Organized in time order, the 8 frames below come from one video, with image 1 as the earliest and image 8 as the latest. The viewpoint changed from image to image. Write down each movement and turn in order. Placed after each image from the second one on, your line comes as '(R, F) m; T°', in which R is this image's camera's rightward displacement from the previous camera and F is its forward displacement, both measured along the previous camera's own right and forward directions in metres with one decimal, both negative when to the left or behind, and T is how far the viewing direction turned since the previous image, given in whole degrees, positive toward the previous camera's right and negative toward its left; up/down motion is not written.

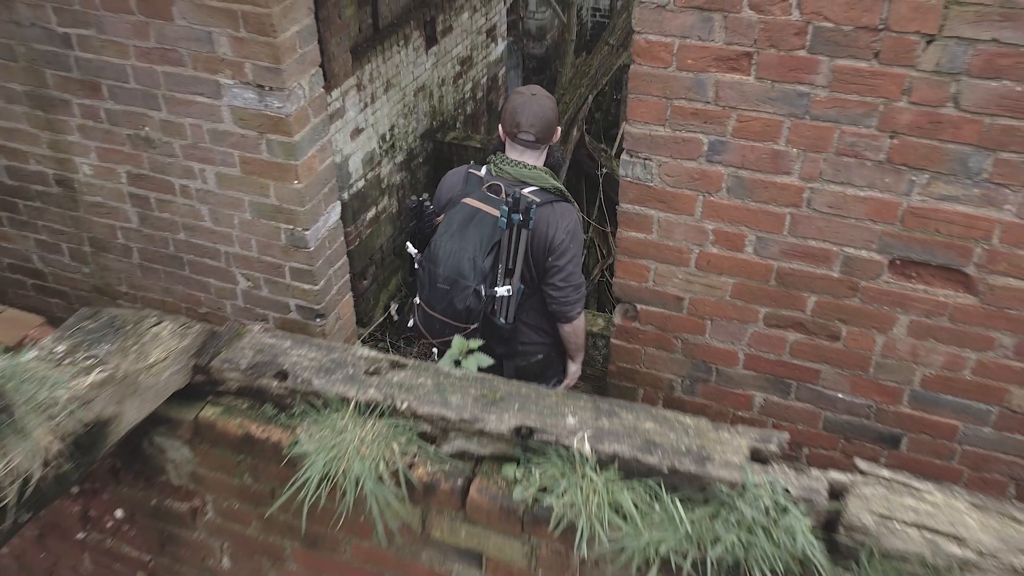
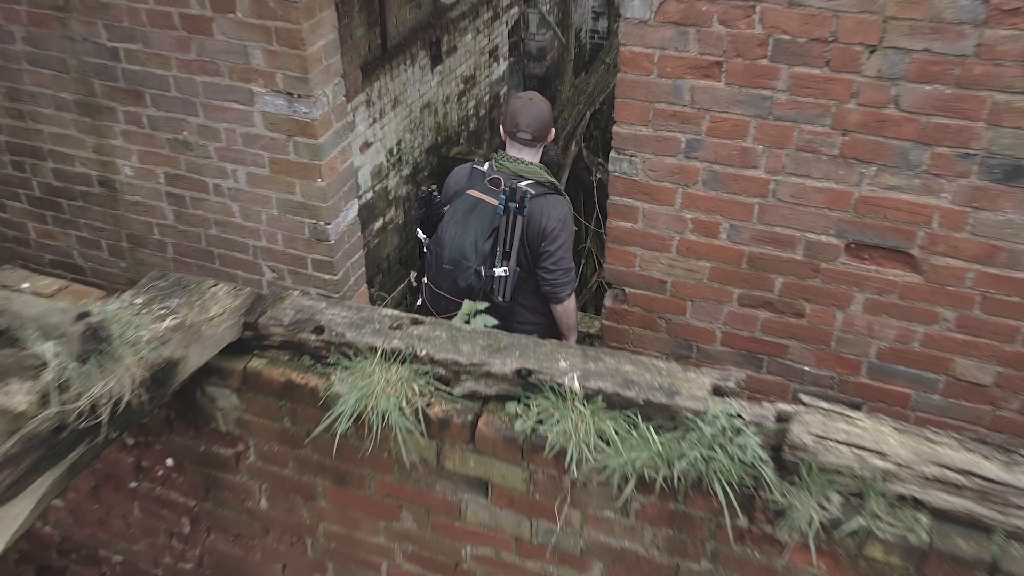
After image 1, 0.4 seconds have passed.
(0.0, -0.2) m; 0°
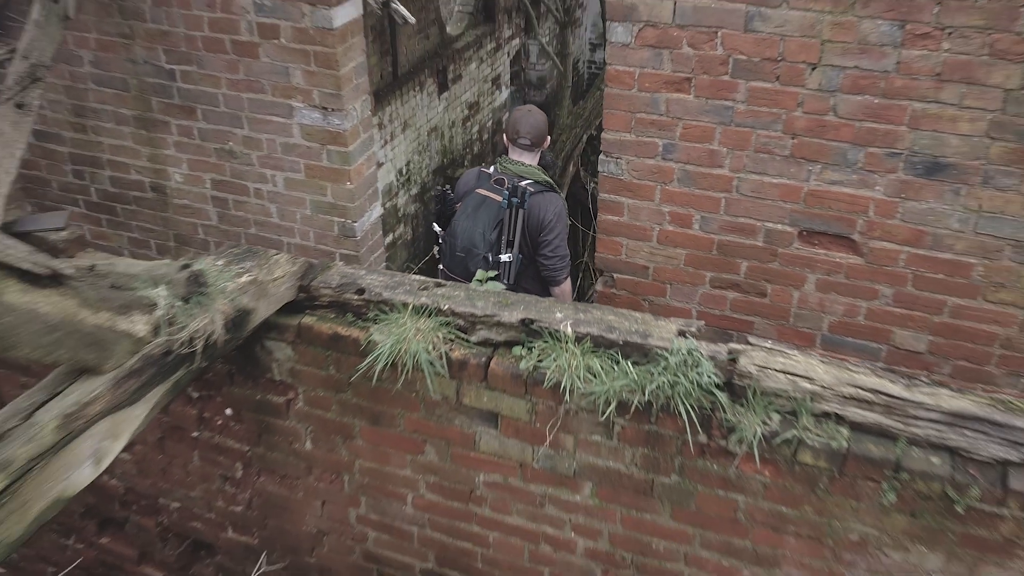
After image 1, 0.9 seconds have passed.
(0.0, -0.4) m; 0°
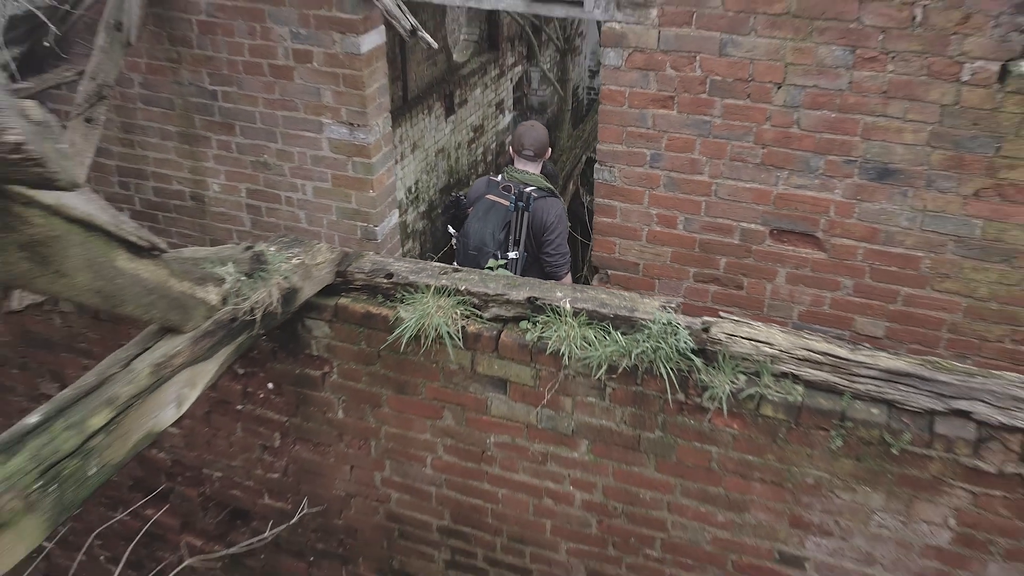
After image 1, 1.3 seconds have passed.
(0.0, -0.3) m; 0°
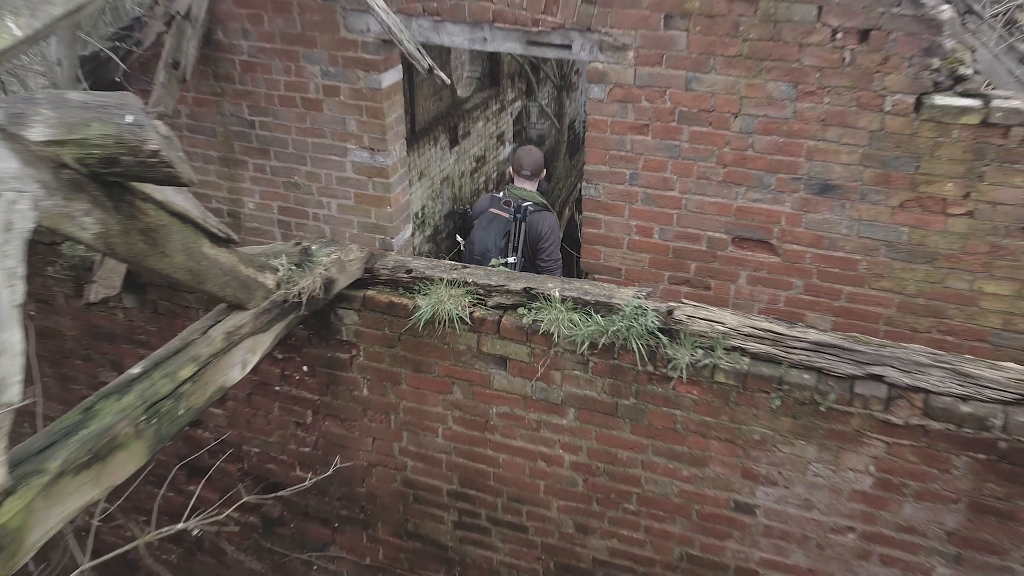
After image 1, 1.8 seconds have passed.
(0.0, -0.4) m; 0°
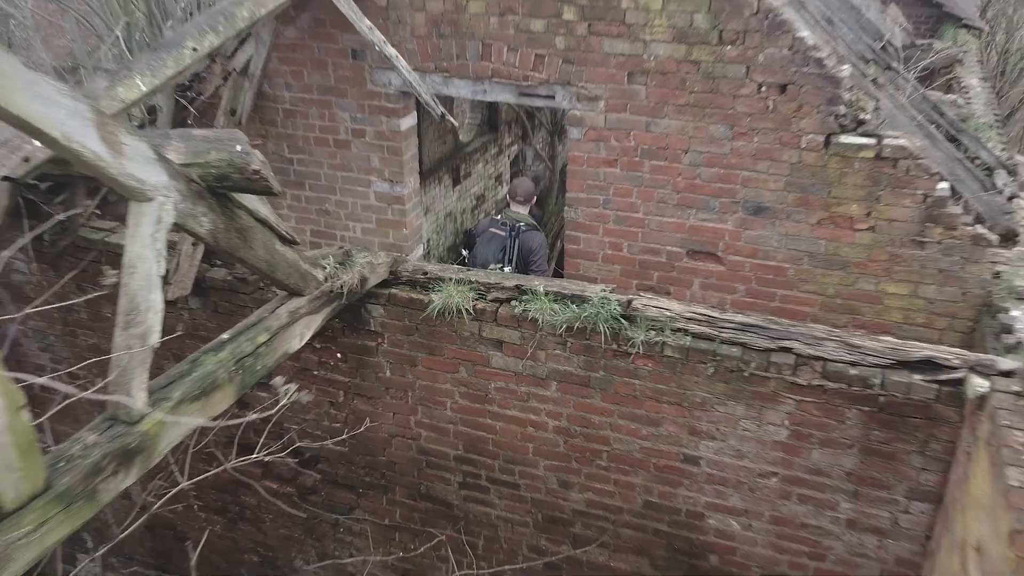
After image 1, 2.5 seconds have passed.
(0.0, -0.7) m; 0°
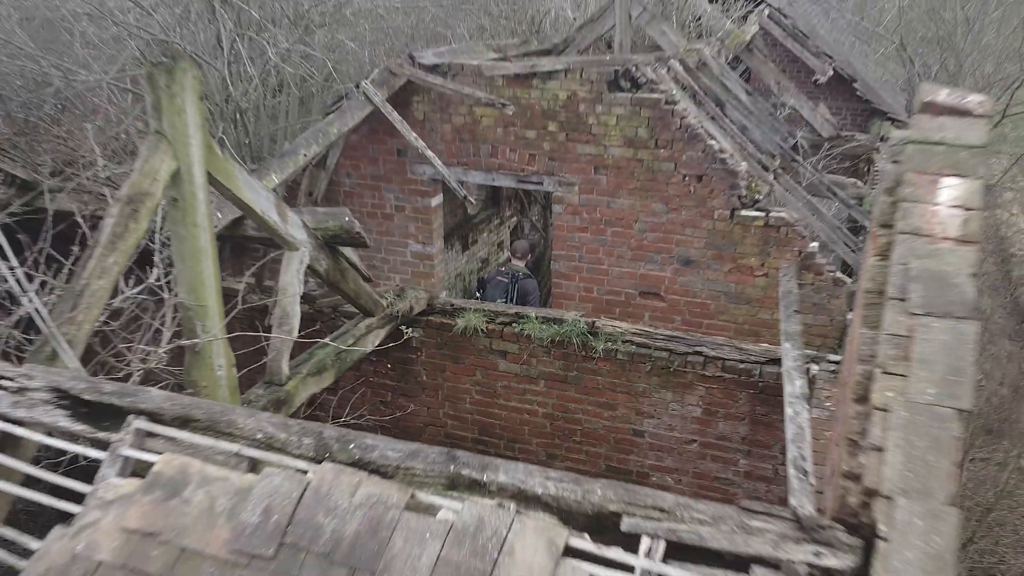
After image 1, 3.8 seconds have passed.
(0.0, -1.4) m; 0°
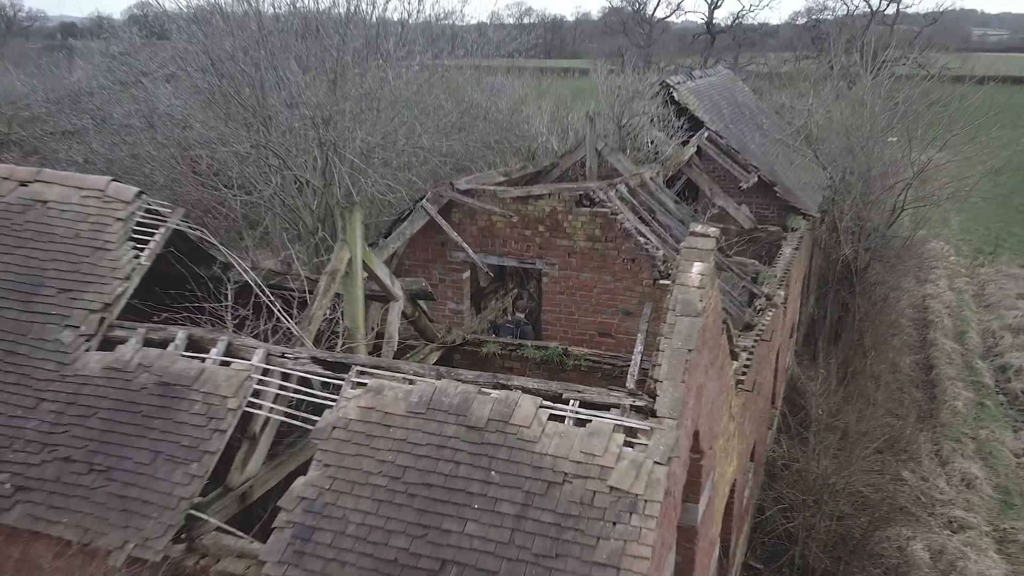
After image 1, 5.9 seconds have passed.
(0.0, -2.9) m; 0°
